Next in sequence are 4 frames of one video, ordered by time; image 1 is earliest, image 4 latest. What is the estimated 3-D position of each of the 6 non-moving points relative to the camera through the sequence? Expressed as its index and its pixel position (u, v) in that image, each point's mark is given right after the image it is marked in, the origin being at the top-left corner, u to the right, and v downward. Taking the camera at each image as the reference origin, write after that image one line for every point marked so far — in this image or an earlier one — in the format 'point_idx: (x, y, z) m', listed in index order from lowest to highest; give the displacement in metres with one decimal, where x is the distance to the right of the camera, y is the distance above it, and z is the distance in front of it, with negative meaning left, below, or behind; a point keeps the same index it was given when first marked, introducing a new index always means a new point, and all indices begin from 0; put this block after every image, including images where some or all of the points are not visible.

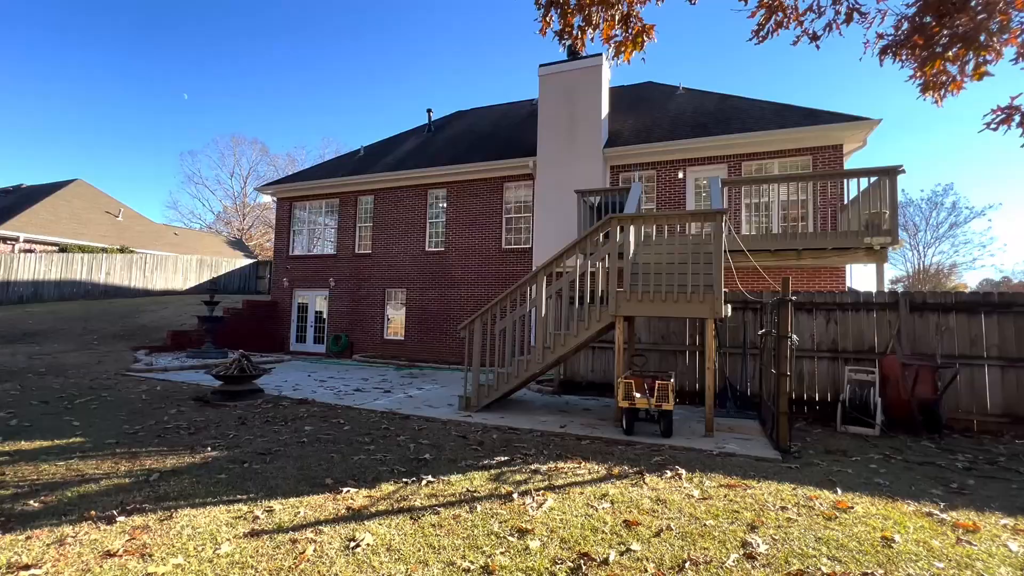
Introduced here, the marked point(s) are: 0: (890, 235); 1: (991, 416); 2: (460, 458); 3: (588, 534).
0: (+5.9, +0.8, +7.7) m
1: (+6.1, -1.6, +6.3) m
2: (-0.5, -1.7, +4.8) m
3: (+0.5, -1.6, +3.2) m
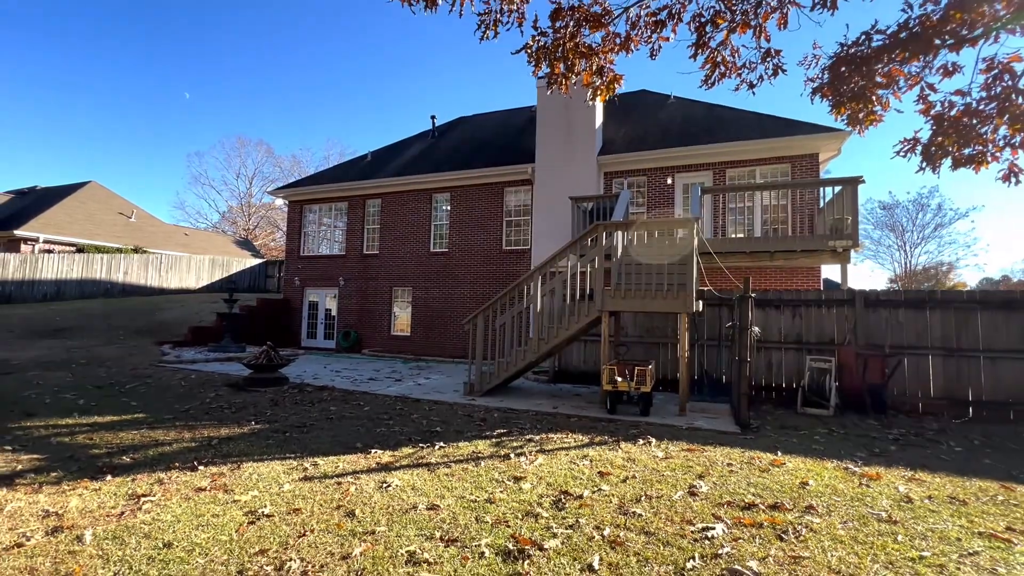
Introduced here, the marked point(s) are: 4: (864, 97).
0: (+5.9, +0.9, +8.5) m
1: (+6.1, -1.6, +7.1) m
2: (-0.5, -1.6, +5.7) m
3: (+0.5, -1.6, +4.1) m
4: (+2.9, +1.6, +4.2) m
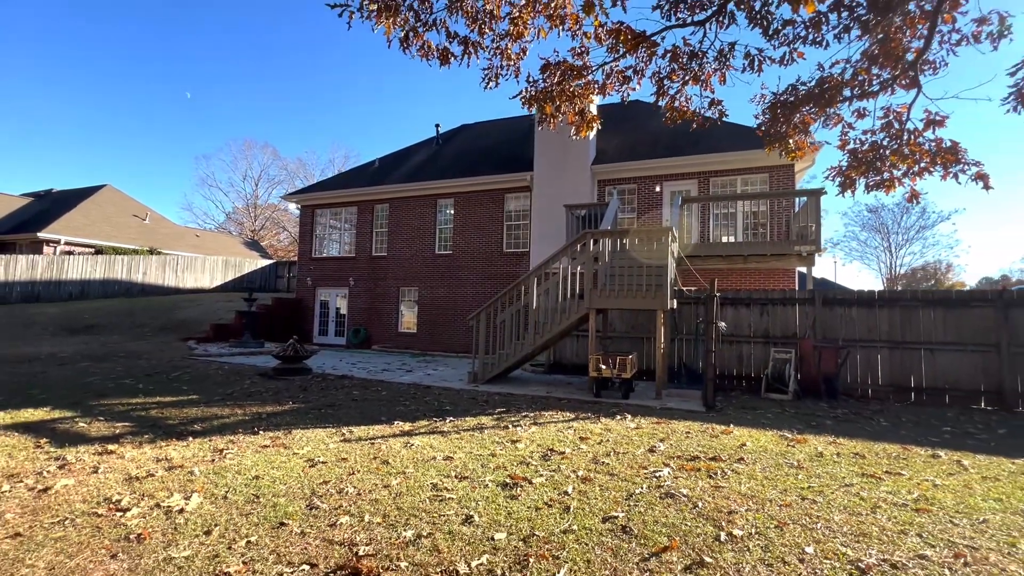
0: (+5.9, +0.9, +9.5) m
1: (+6.1, -1.6, +8.1) m
2: (-0.6, -1.6, +6.7) m
3: (+0.4, -1.6, +5.1) m
4: (+2.9, +1.6, +5.2) m
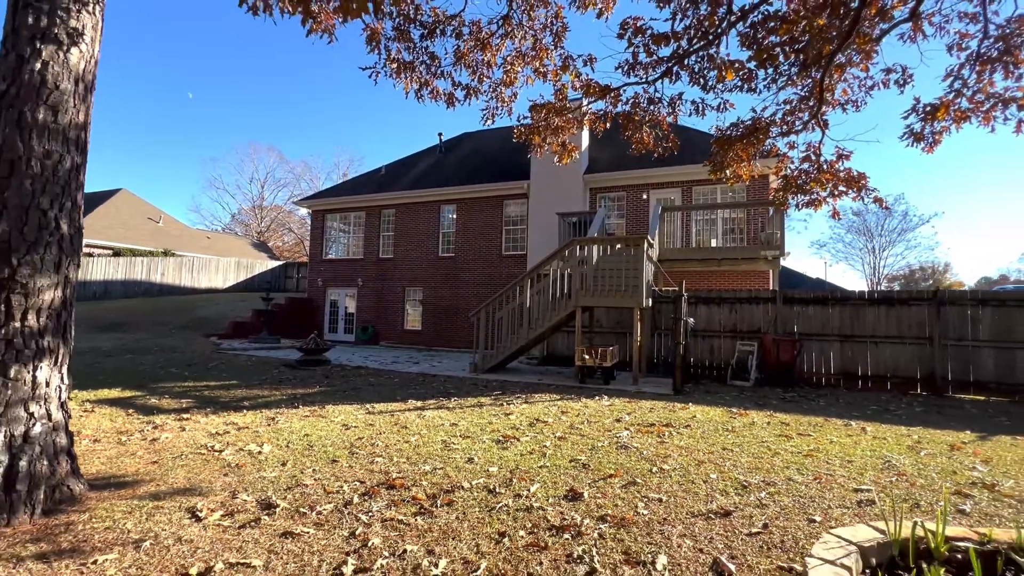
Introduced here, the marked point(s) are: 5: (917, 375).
0: (+5.8, +0.8, +10.7) m
1: (+6.0, -1.6, +9.2) m
2: (-0.6, -1.7, +7.8) m
3: (+0.4, -1.6, +6.2) m
4: (+2.8, +1.6, +6.4) m
5: (+7.1, -1.5, +8.7) m
